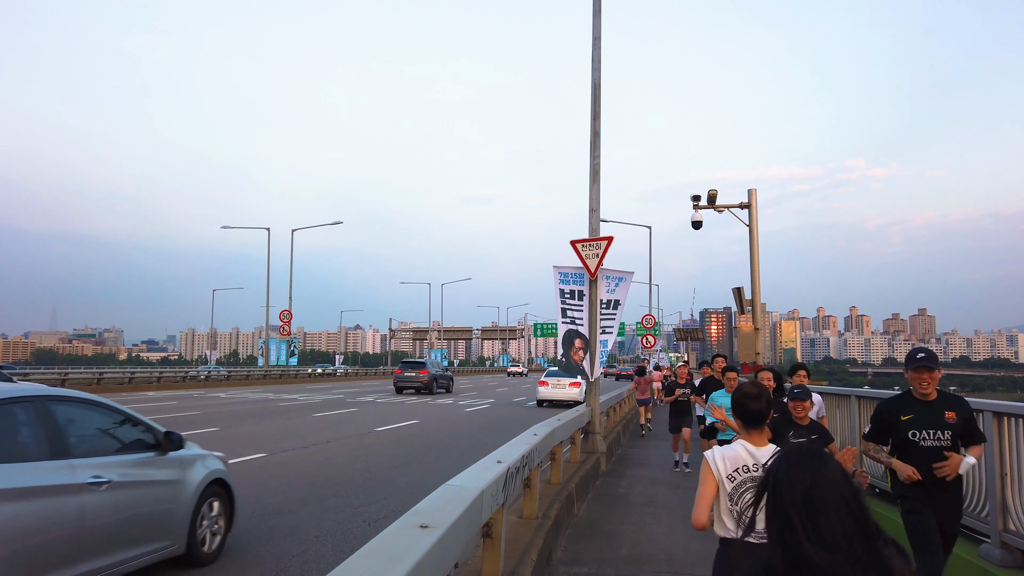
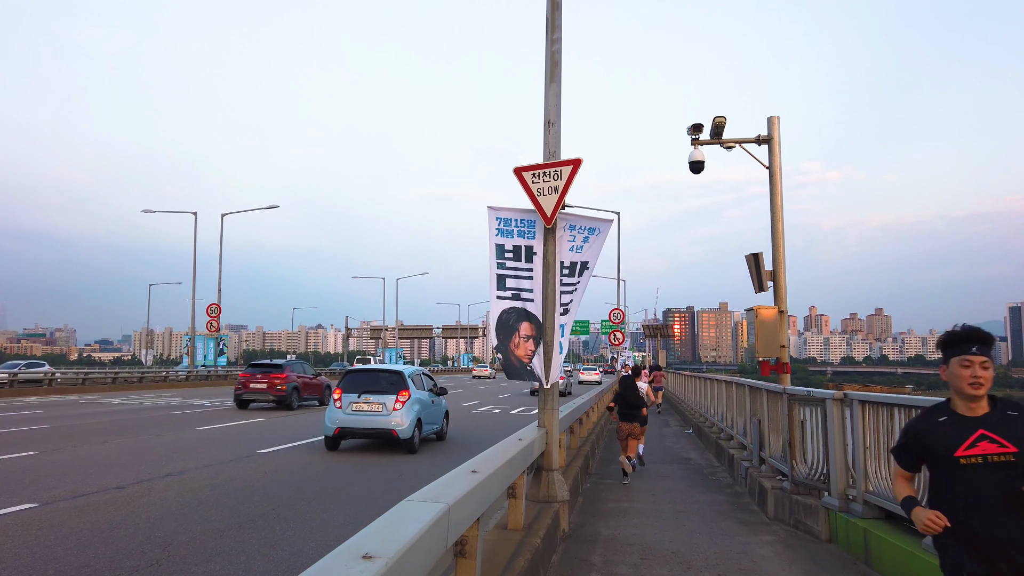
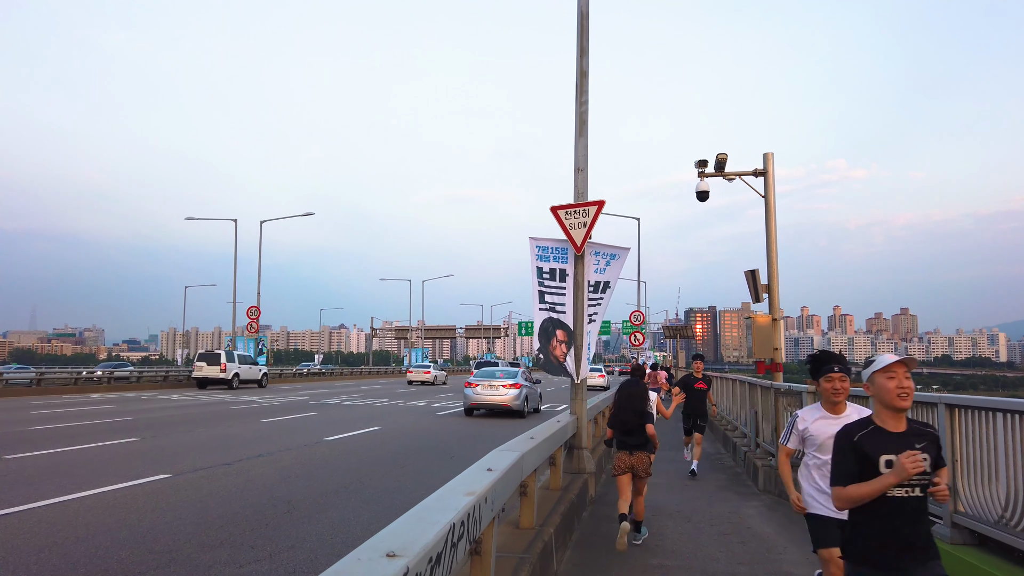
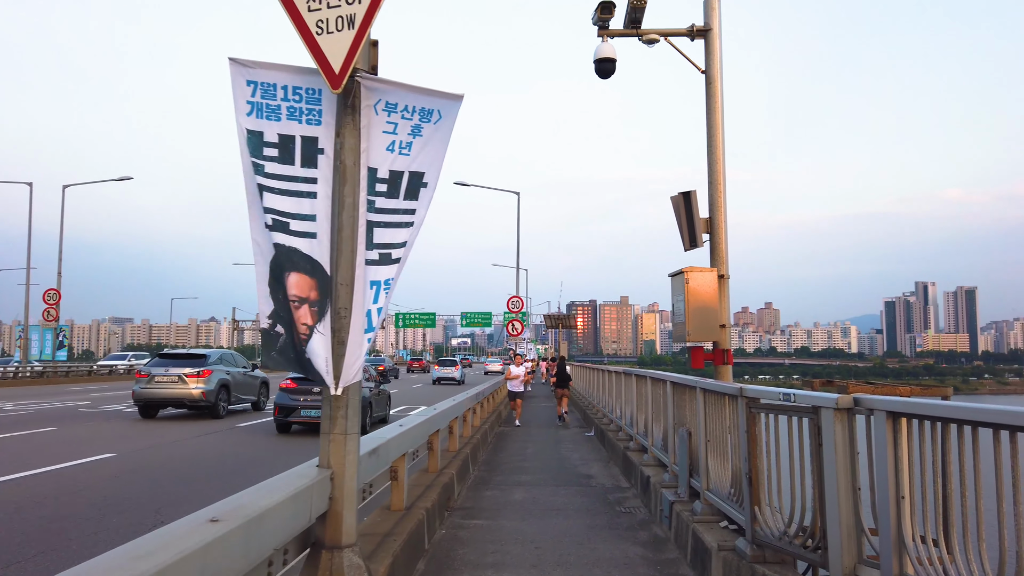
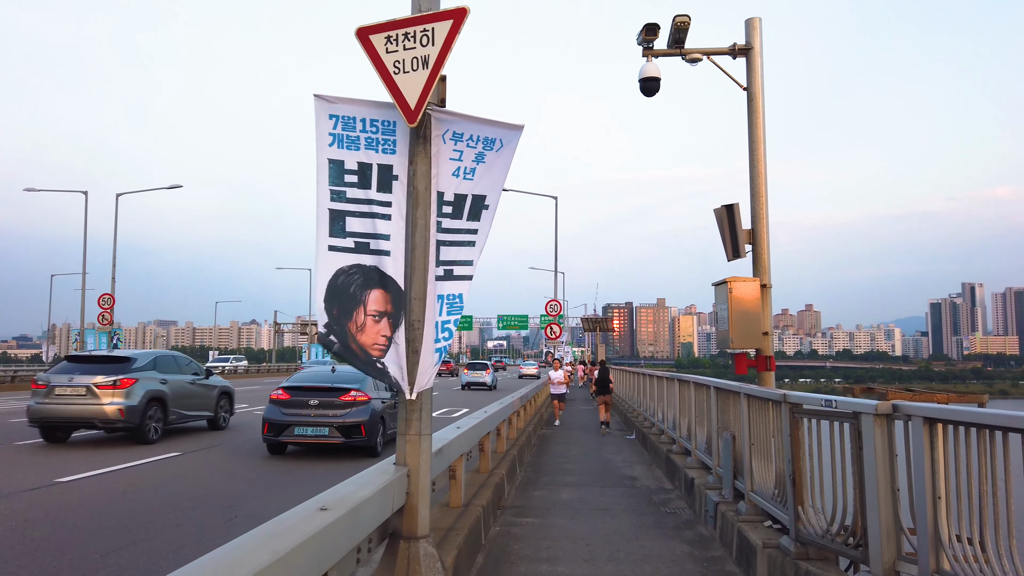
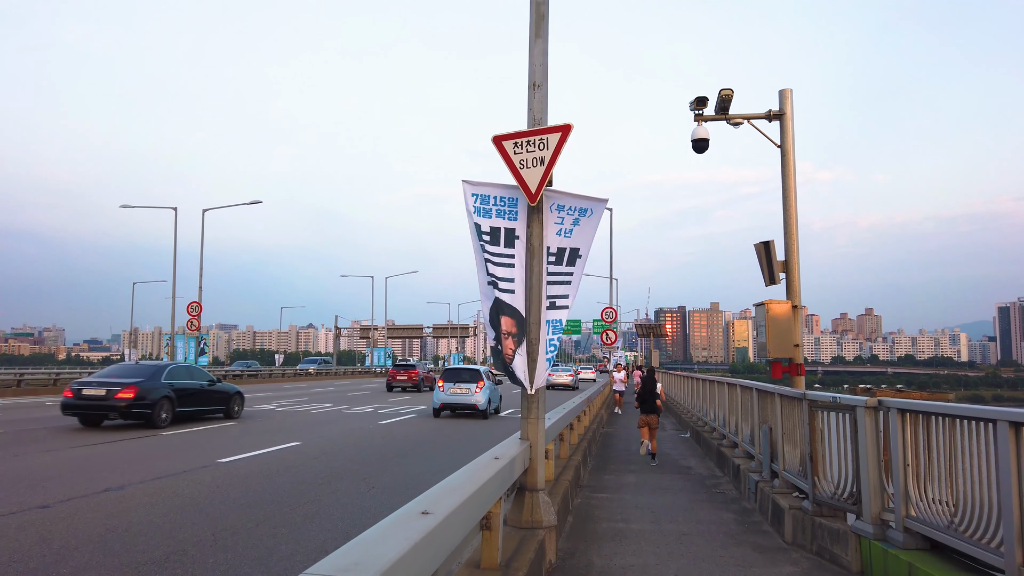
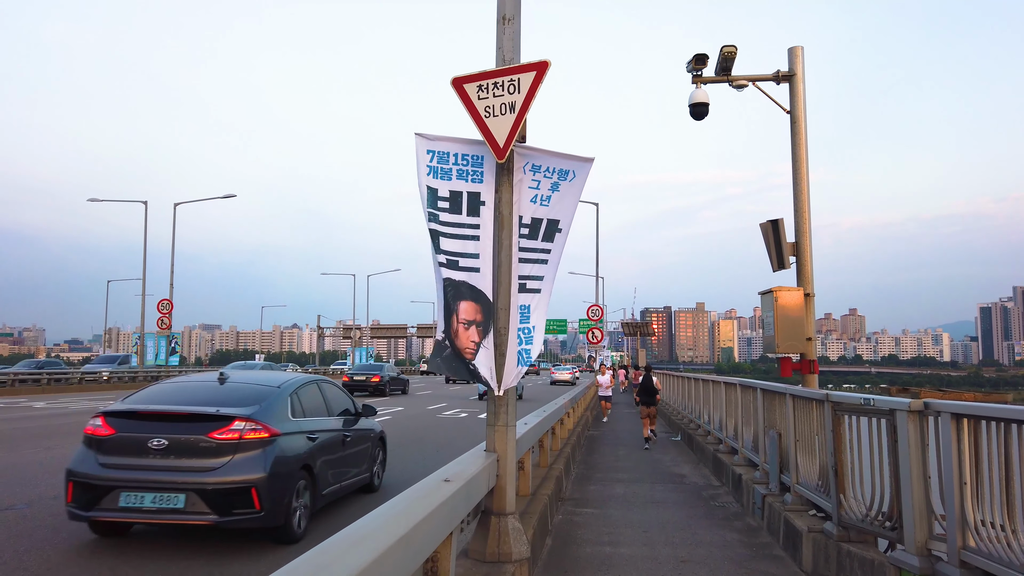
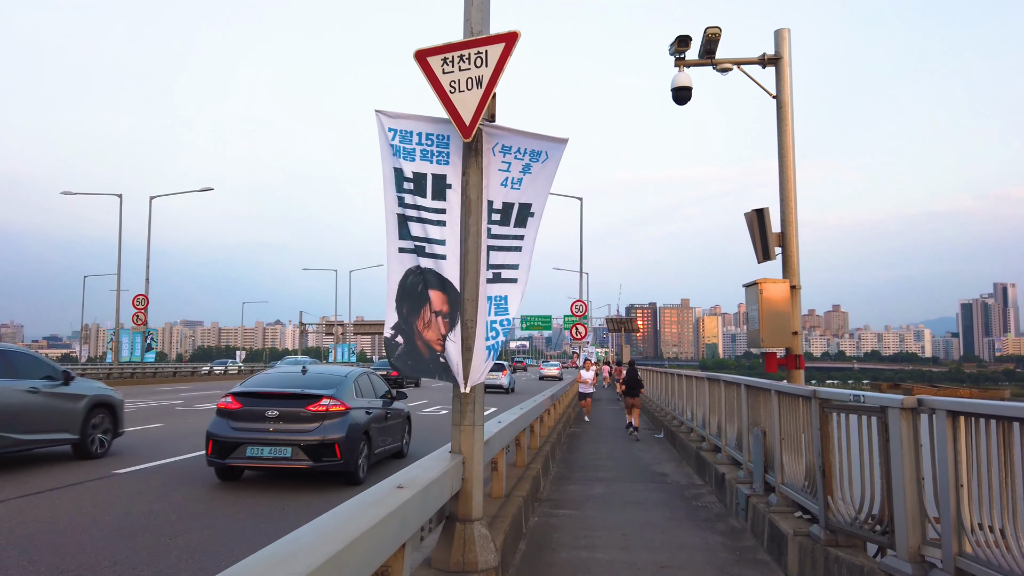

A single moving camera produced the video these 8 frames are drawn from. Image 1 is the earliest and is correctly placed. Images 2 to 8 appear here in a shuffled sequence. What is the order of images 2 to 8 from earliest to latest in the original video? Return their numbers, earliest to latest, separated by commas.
3, 2, 6, 7, 8, 5, 4
